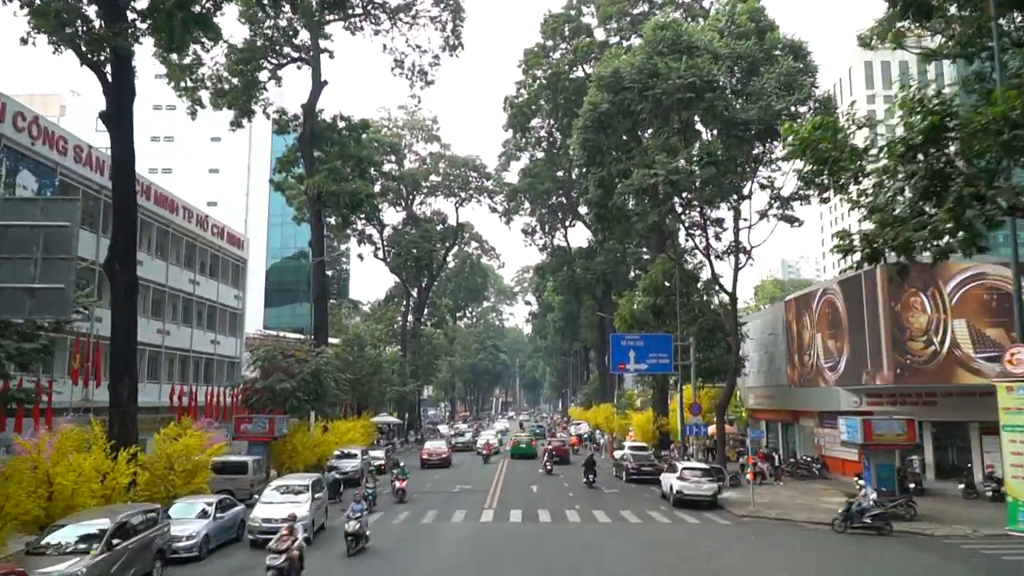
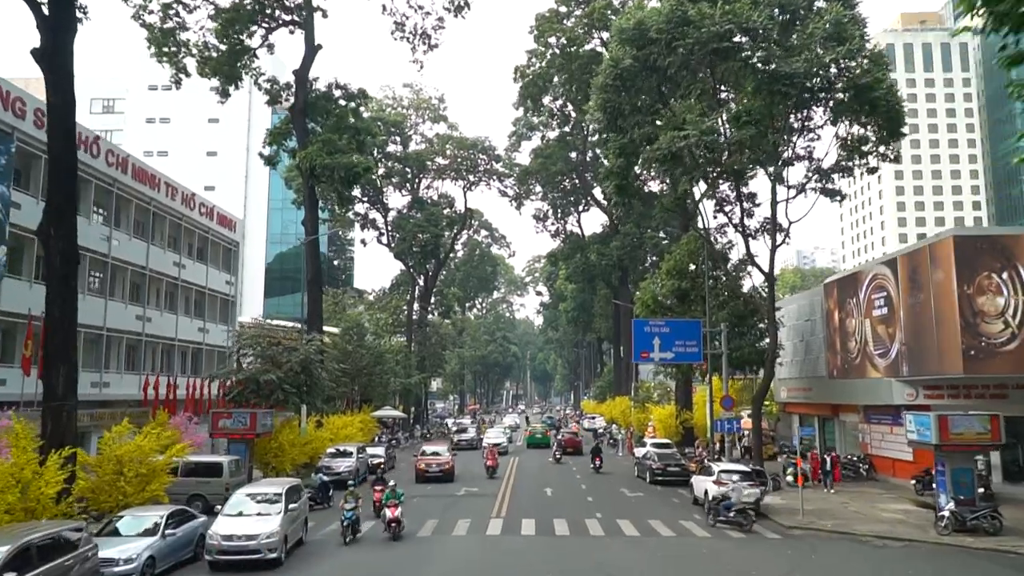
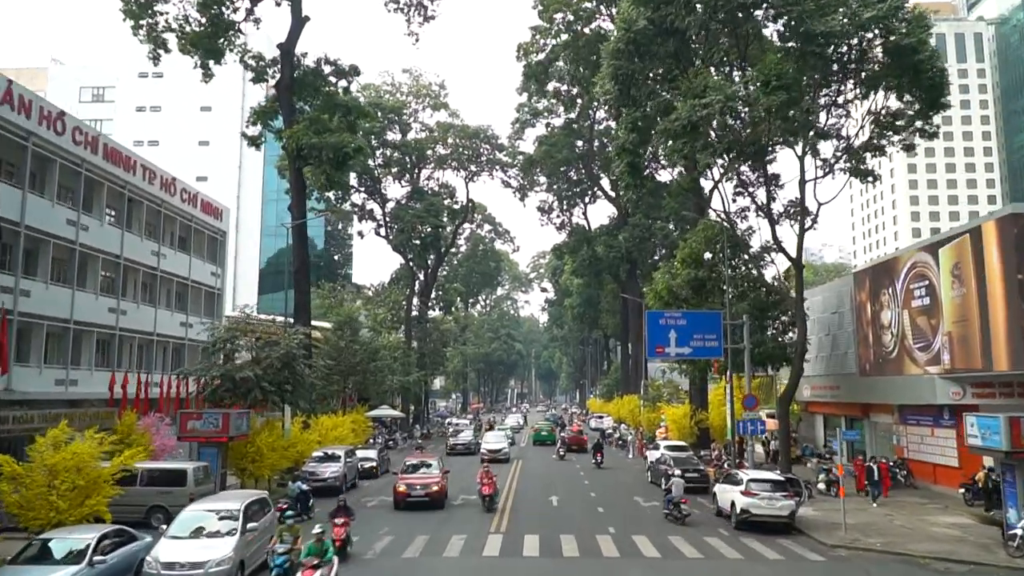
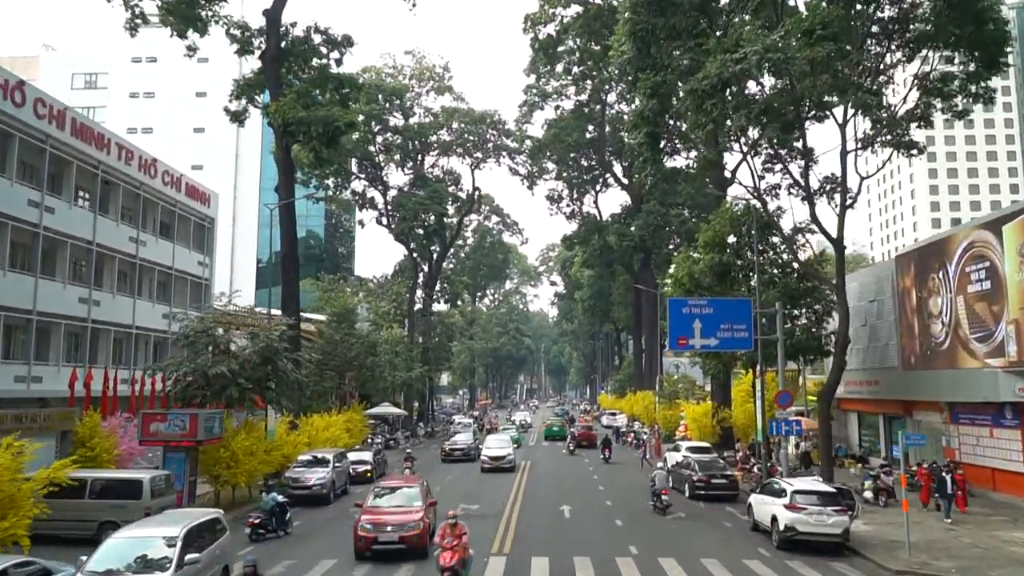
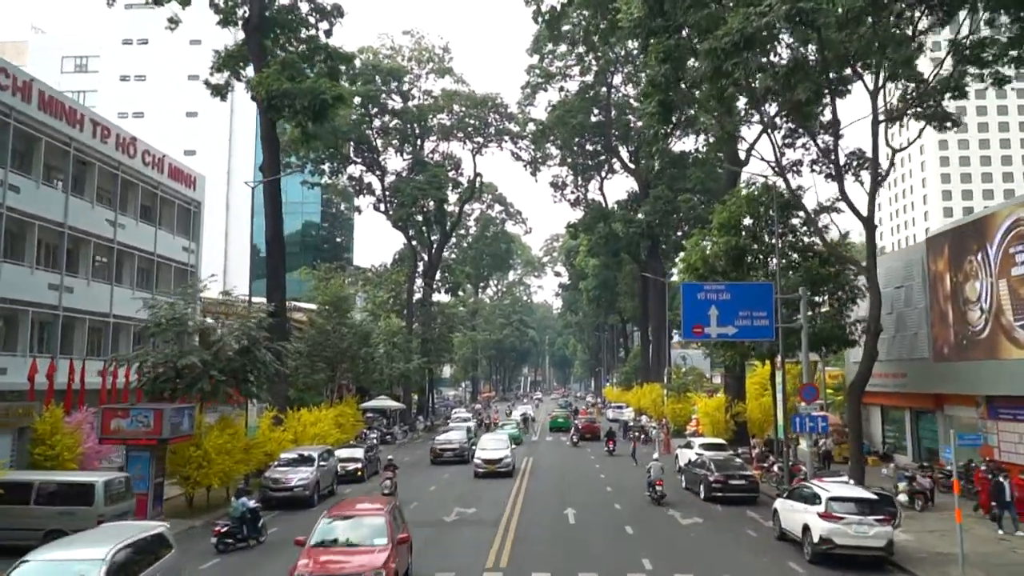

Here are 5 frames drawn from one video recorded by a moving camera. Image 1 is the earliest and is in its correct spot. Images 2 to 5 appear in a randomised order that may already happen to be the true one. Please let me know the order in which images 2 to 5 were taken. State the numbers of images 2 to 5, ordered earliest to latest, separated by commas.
2, 3, 4, 5
